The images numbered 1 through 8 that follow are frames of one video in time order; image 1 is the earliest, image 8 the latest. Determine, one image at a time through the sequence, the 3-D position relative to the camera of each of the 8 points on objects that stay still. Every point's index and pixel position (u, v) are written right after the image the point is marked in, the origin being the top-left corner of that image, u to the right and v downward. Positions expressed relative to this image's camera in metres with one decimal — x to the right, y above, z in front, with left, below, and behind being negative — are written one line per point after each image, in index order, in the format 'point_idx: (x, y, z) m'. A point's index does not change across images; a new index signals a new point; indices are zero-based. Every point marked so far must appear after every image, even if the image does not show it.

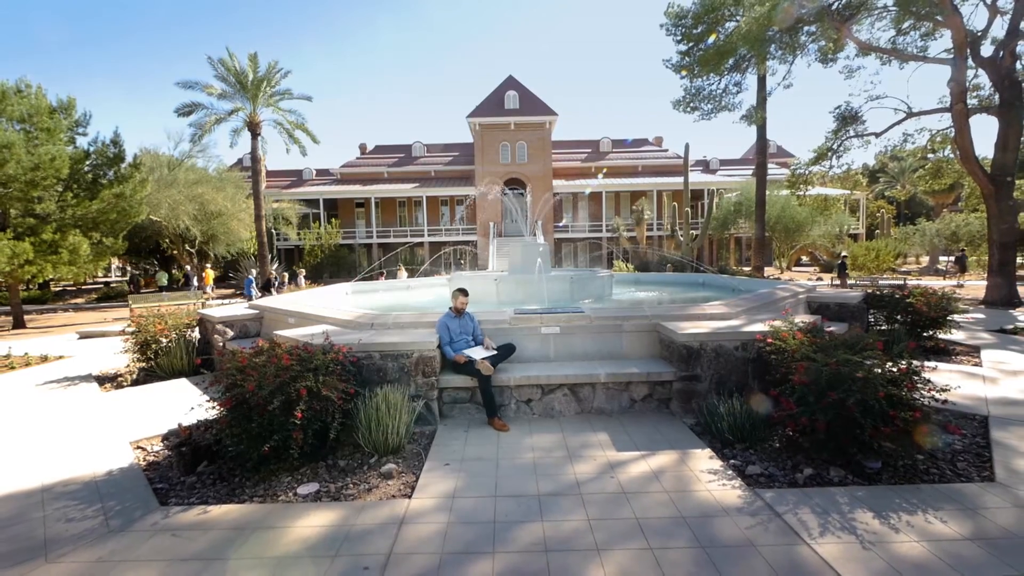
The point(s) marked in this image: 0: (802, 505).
0: (+1.8, -1.3, +3.1) m
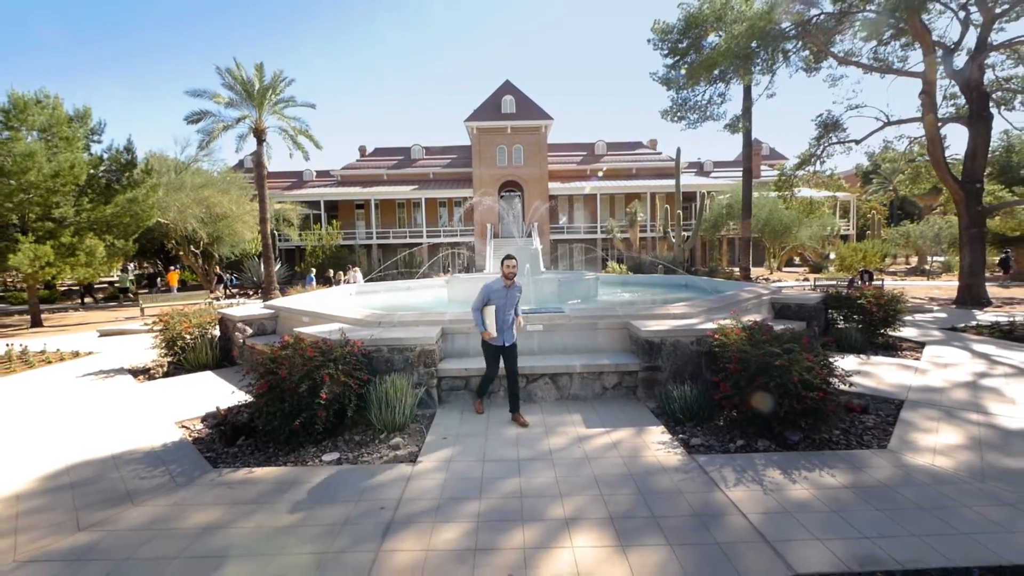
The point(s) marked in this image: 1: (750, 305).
0: (+1.7, -1.4, +4.0) m
1: (+3.6, -0.3, +7.7) m
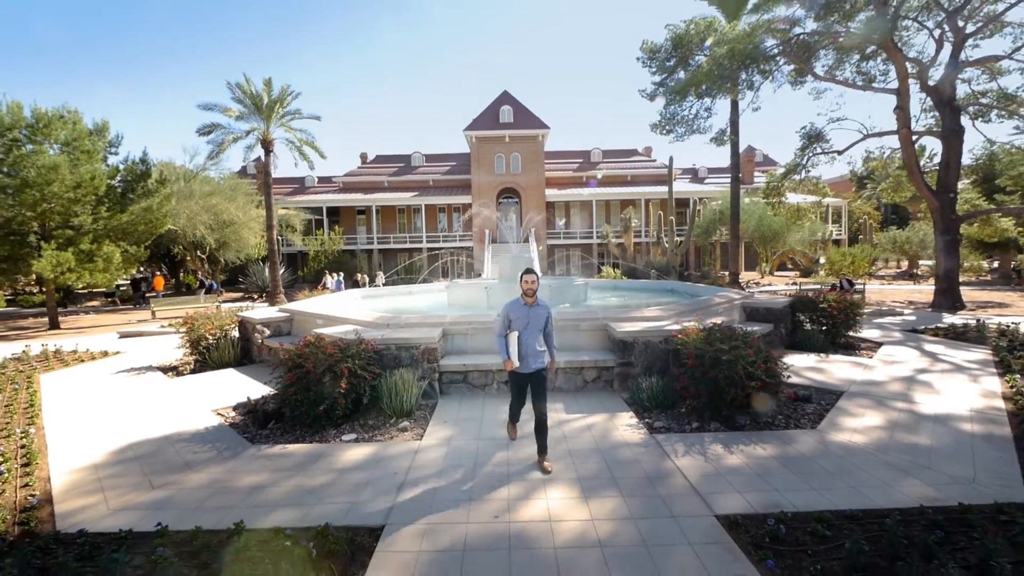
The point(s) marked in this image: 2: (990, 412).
0: (+1.6, -1.4, +4.8) m
1: (+3.5, -0.4, +8.5) m
2: (+5.1, -1.3, +5.4) m
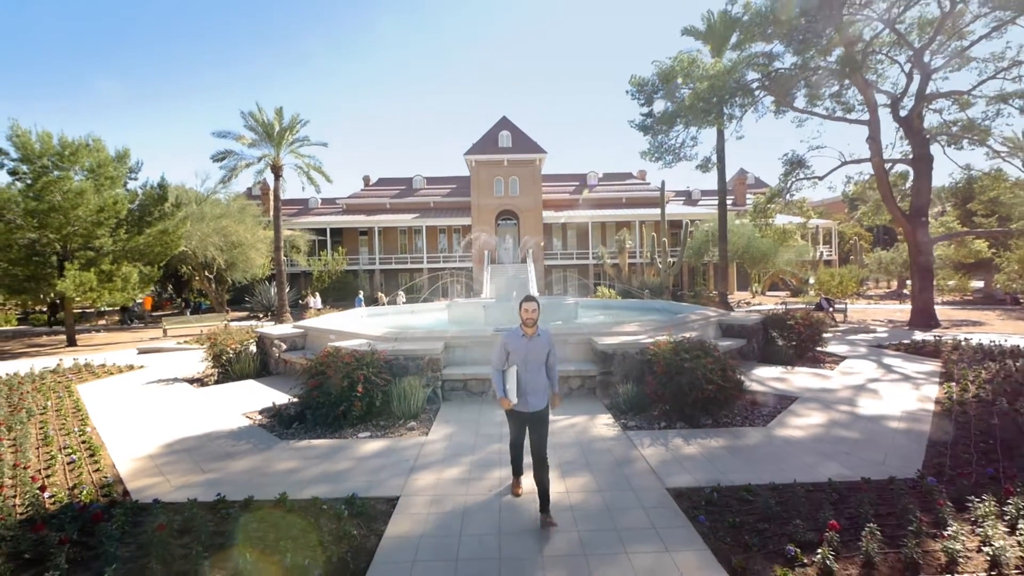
0: (+1.5, -1.6, +5.6) m
1: (+3.4, -0.7, +9.4) m
2: (+5.0, -1.5, +6.3) m
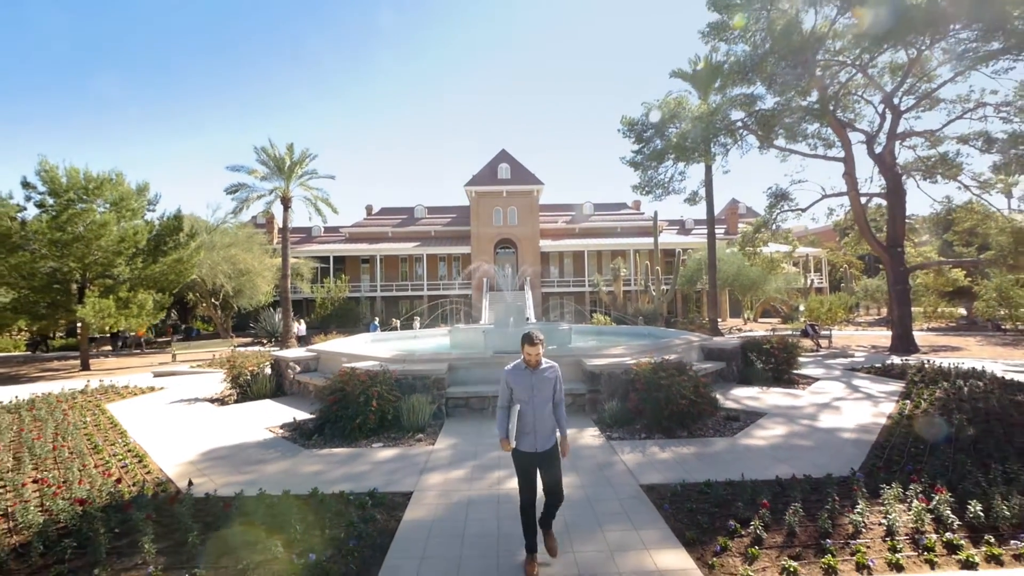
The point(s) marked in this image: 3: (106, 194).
0: (+1.5, -2.0, +6.4) m
1: (+3.4, -1.2, +10.2) m
2: (+5.0, -1.9, +7.1) m
3: (-14.2, +3.3, +17.8) m
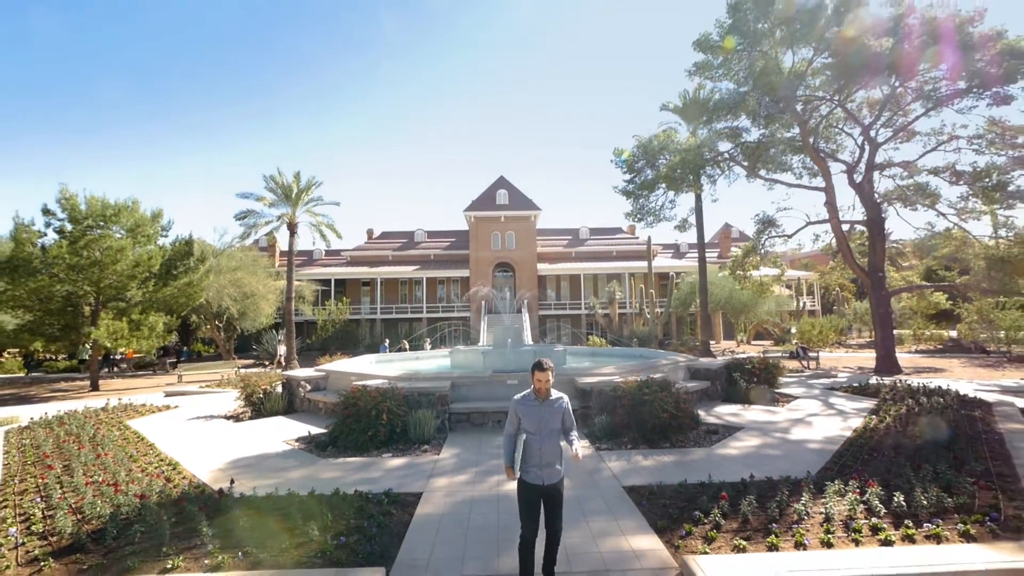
0: (+1.4, -2.3, +7.1) m
1: (+3.3, -1.7, +10.9) m
2: (+4.9, -2.3, +7.8) m
3: (-14.3, +2.5, +18.6) m
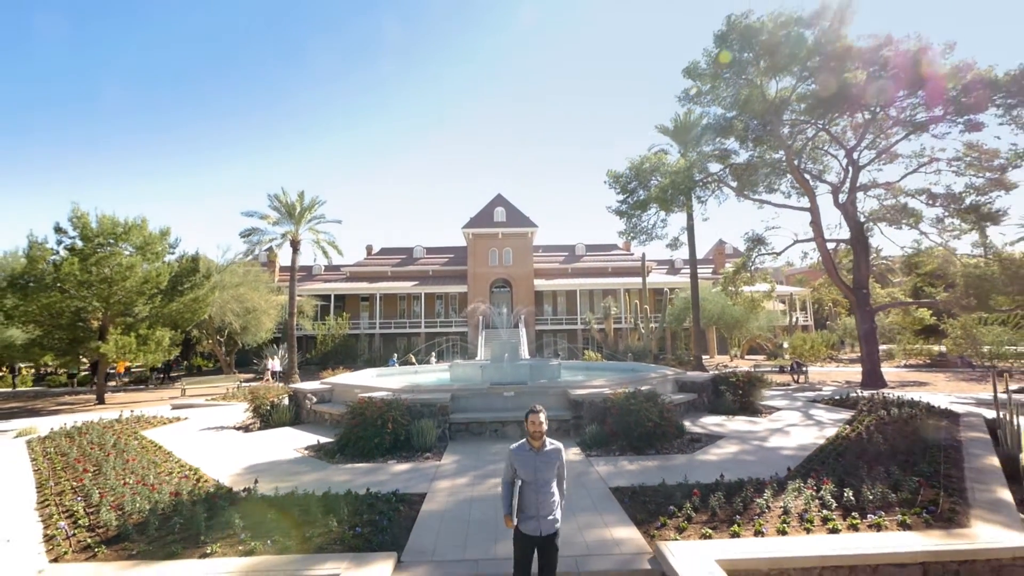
0: (+1.4, -2.6, +7.6) m
1: (+3.2, -2.1, +11.5) m
2: (+4.9, -2.6, +8.4) m
3: (-14.4, +1.9, +19.3) m
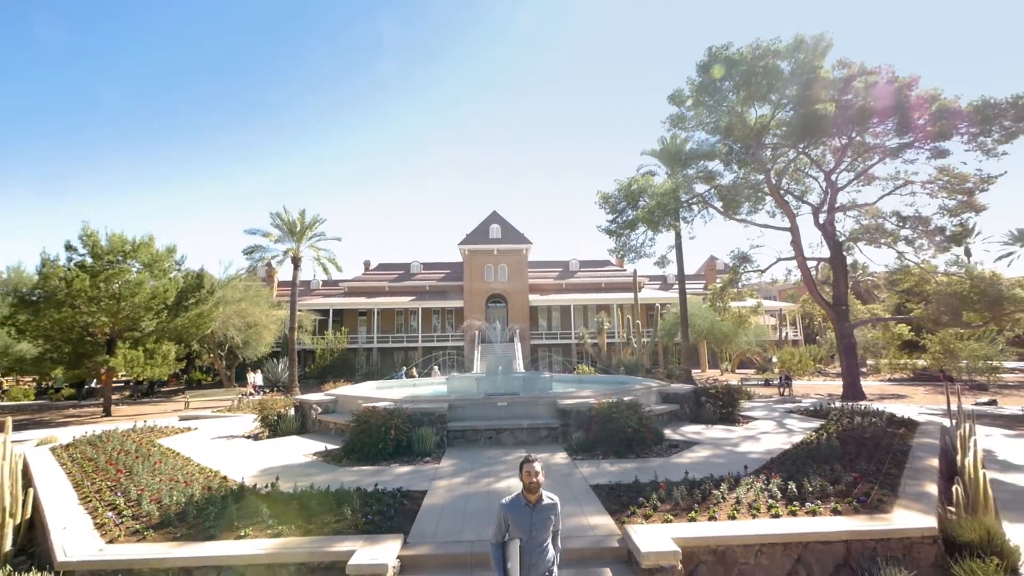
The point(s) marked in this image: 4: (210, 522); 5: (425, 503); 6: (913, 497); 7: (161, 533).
0: (+1.3, -2.9, +8.4) m
1: (+3.1, -2.5, +12.3) m
2: (+4.8, -2.9, +9.2) m
3: (-14.6, +1.3, +20.0) m
4: (-3.2, -2.5, +5.4) m
5: (-1.1, -2.7, +6.5) m
6: (+4.6, -2.4, +5.8) m
7: (-3.6, -2.5, +5.3) m
